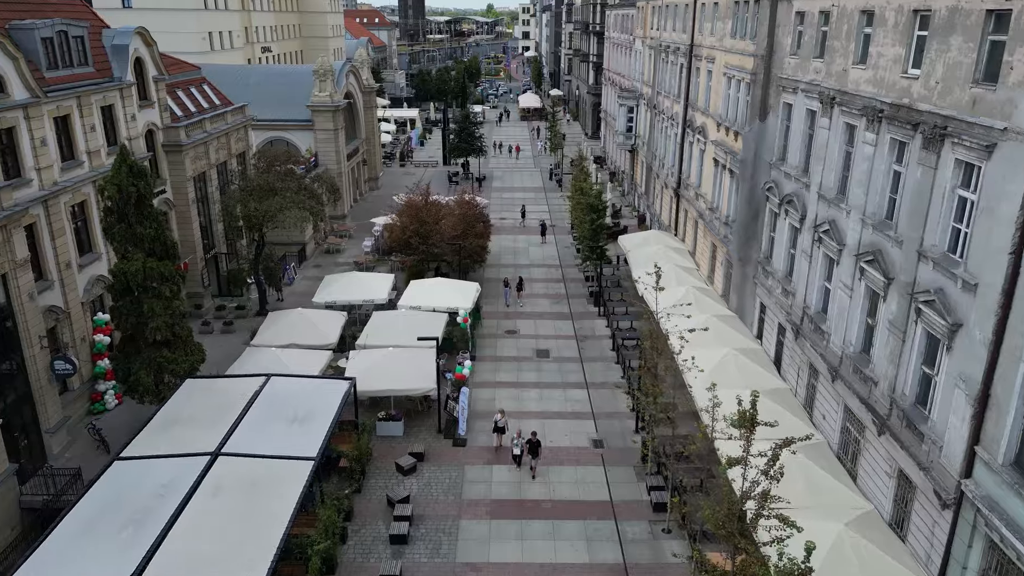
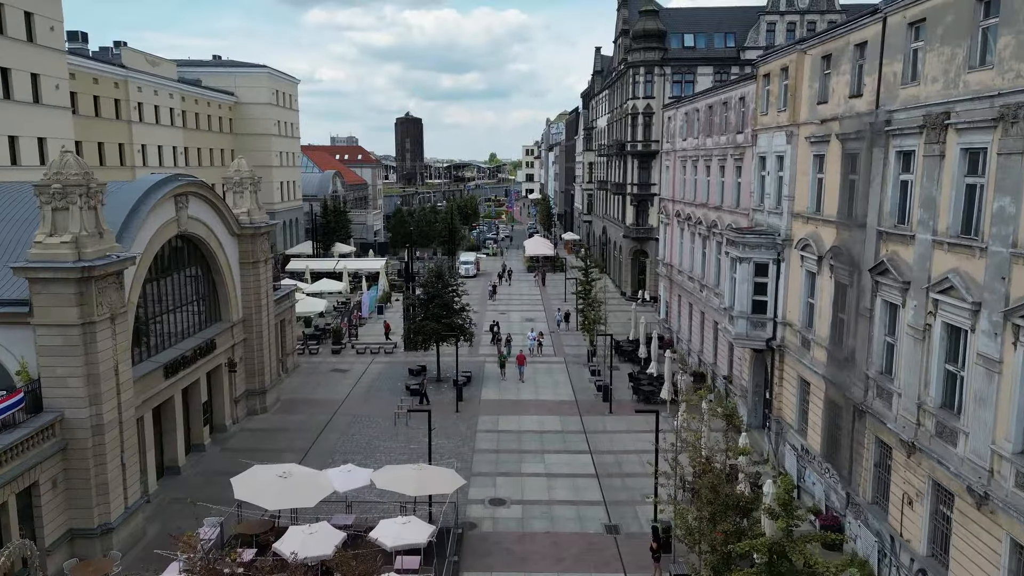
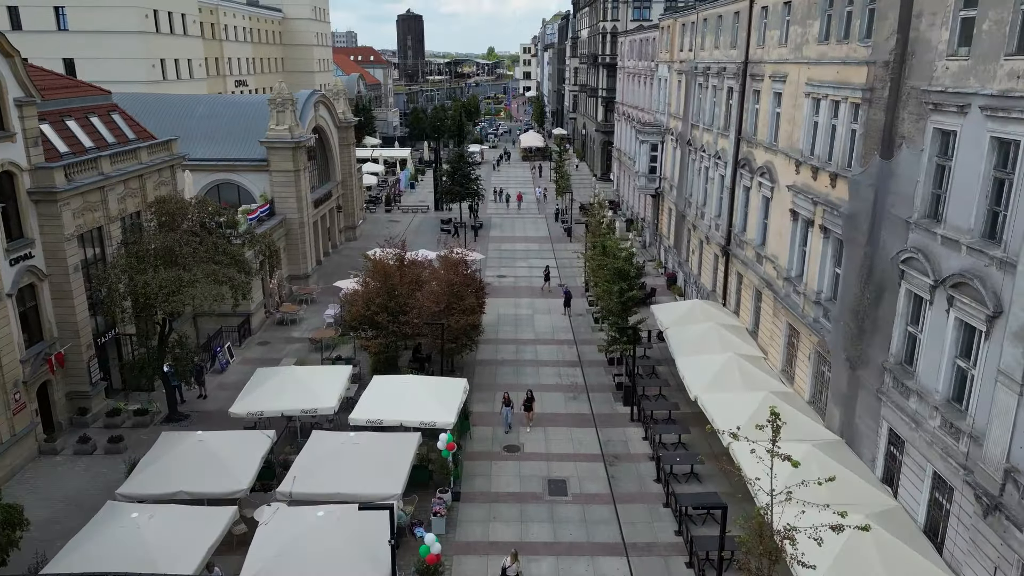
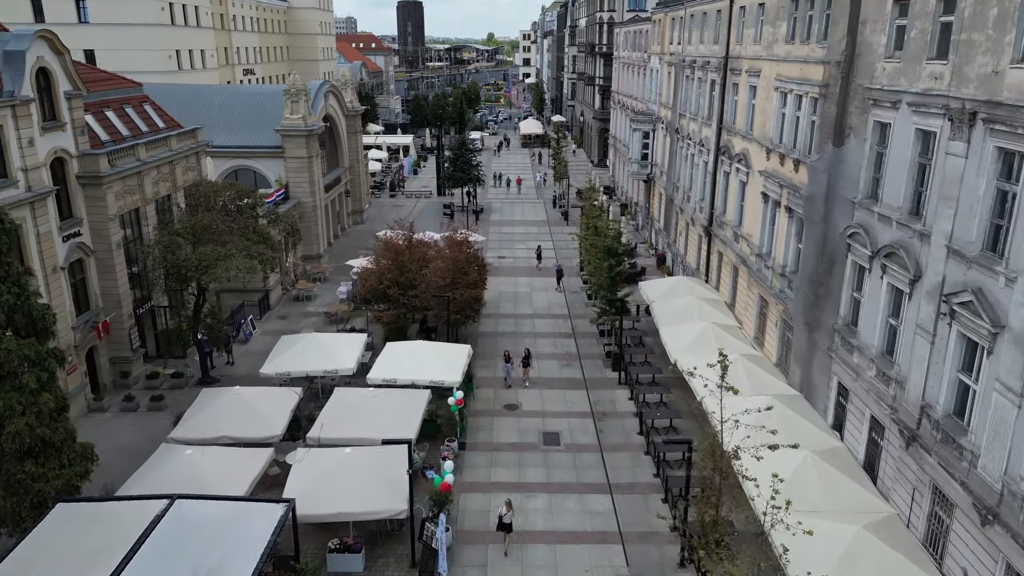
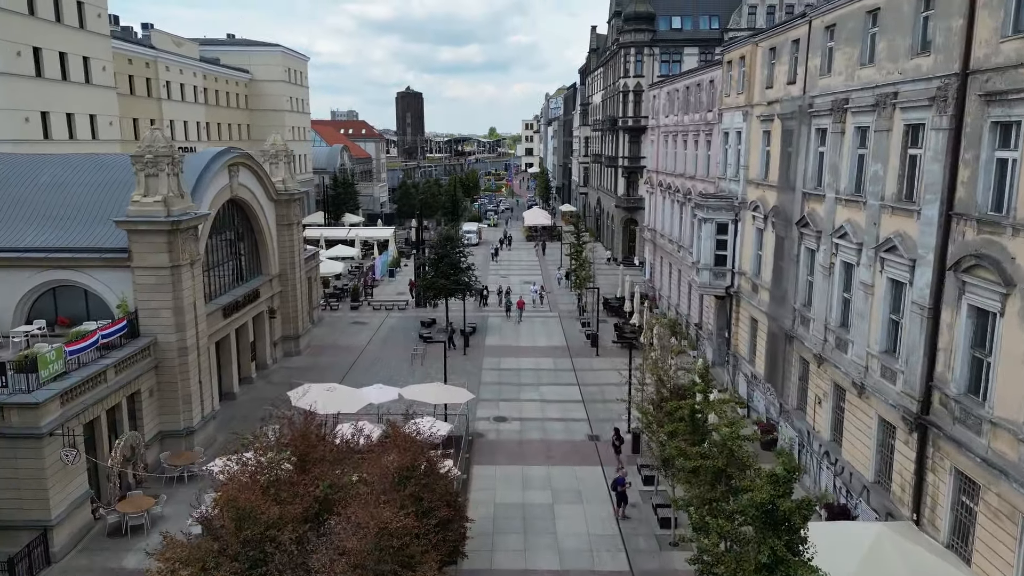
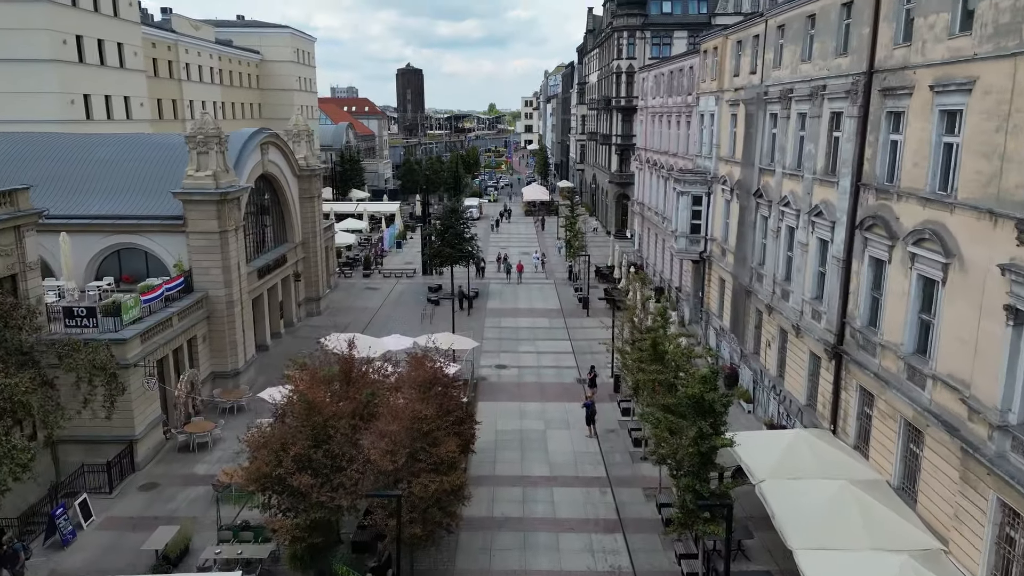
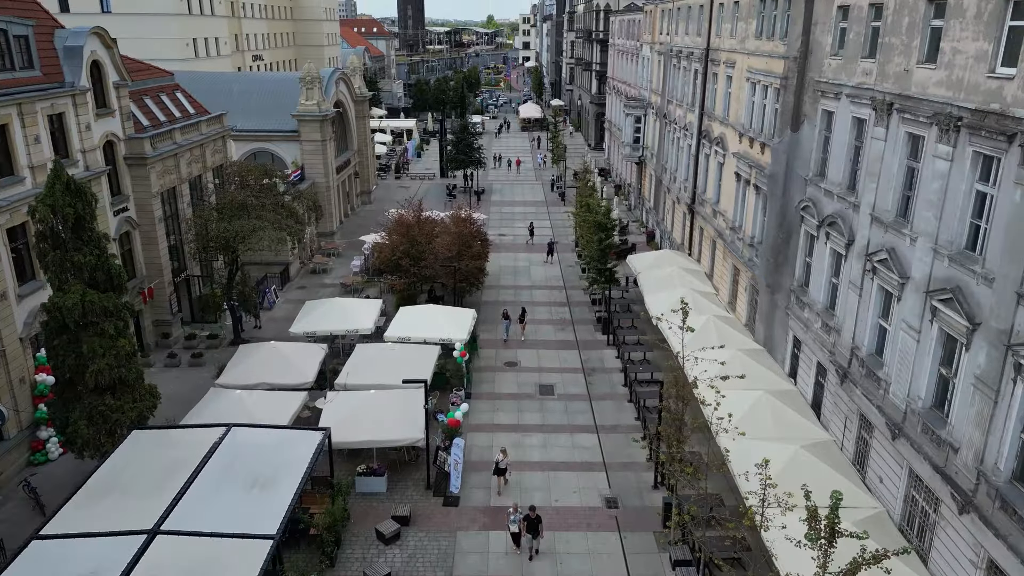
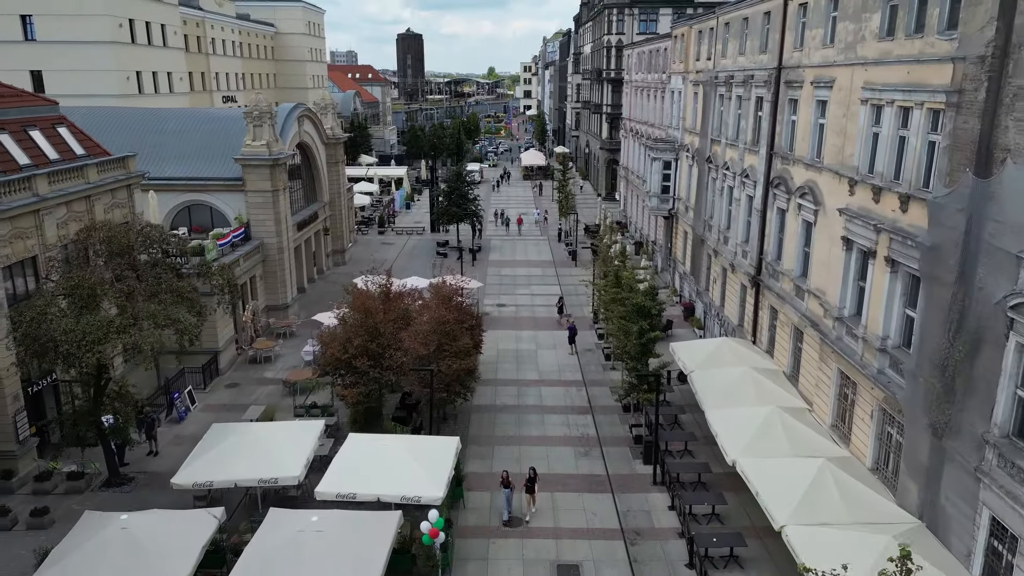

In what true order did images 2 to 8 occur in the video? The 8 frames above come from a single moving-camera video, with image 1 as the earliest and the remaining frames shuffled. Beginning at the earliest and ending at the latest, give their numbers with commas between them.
7, 4, 3, 8, 6, 5, 2
